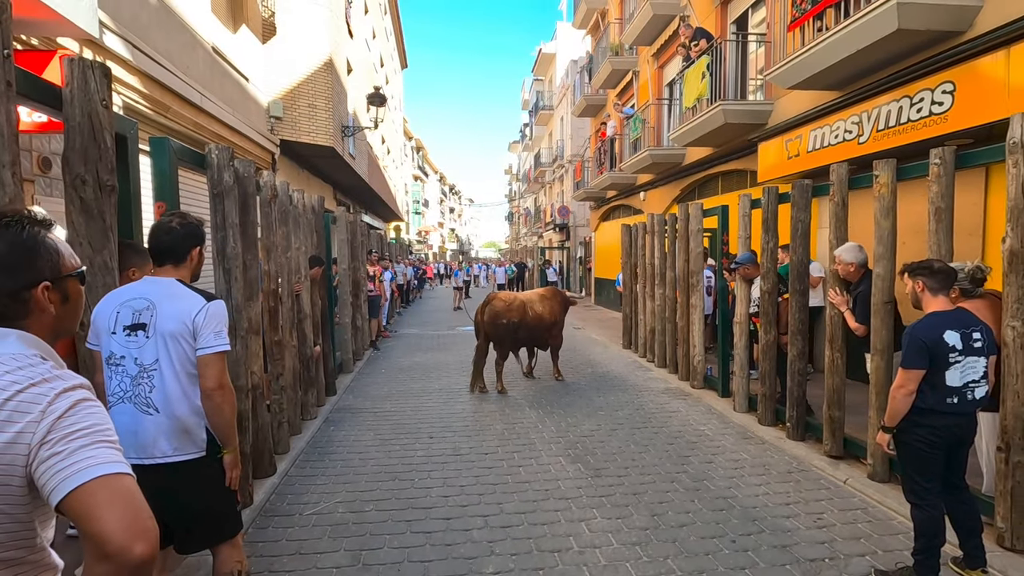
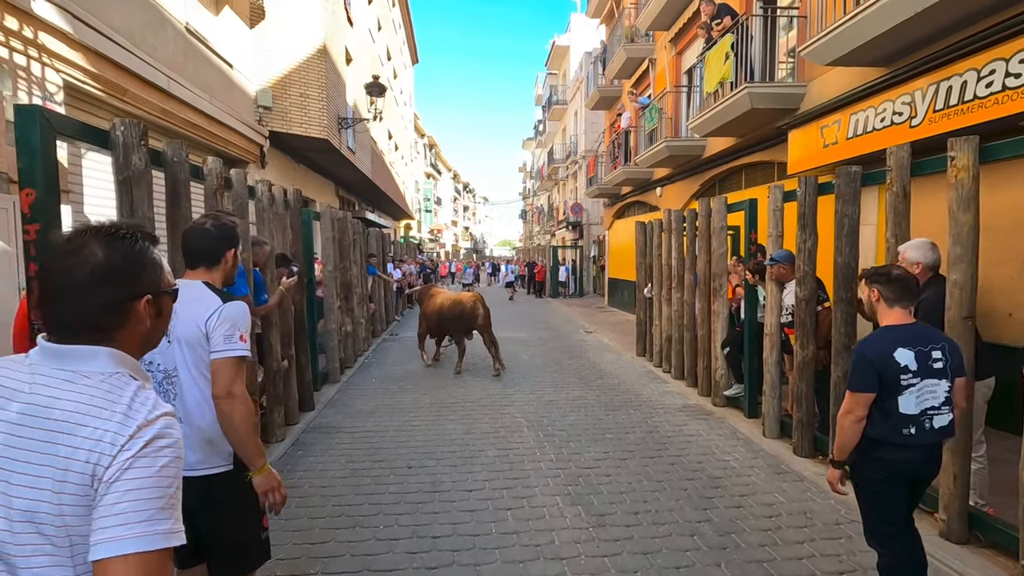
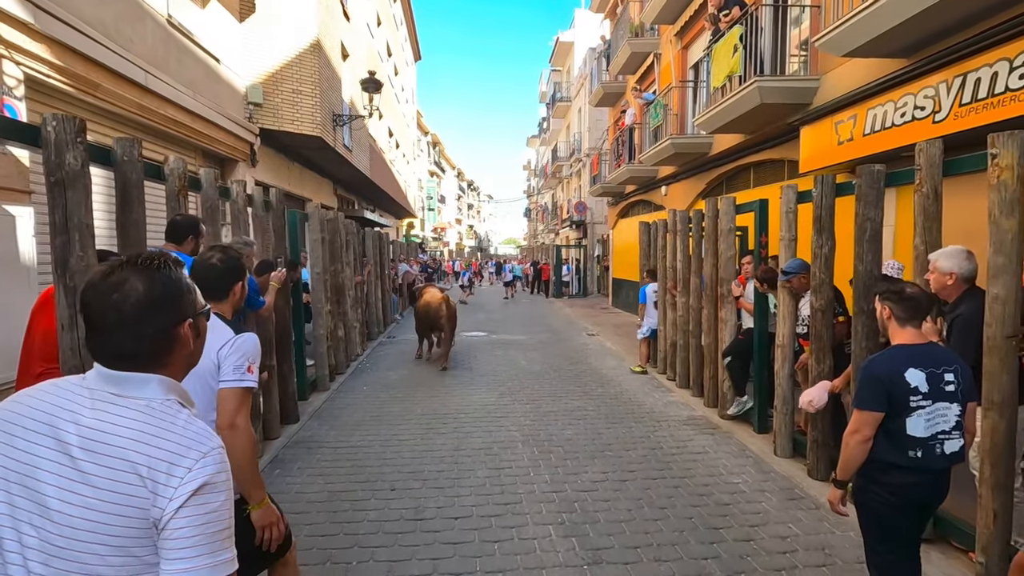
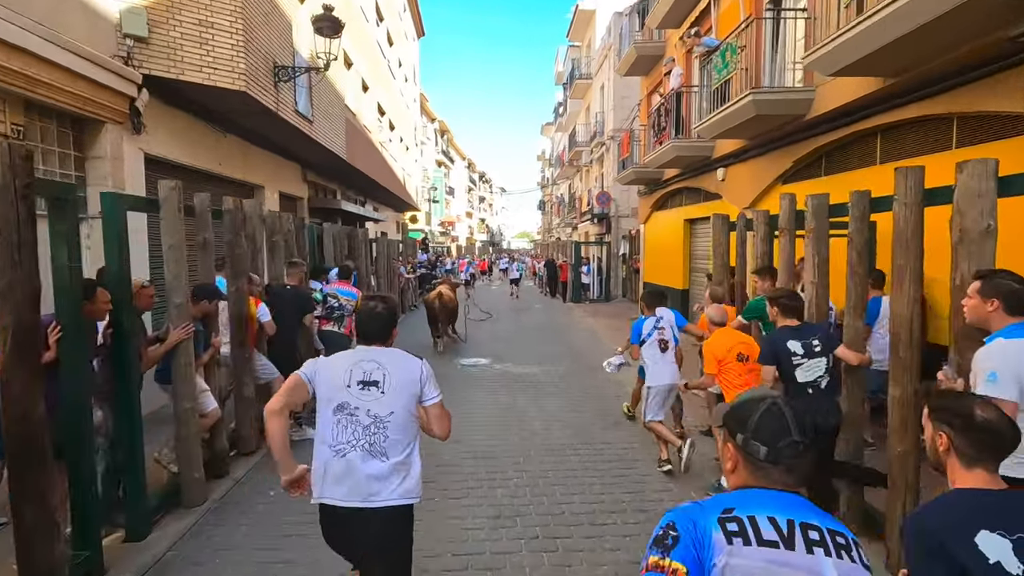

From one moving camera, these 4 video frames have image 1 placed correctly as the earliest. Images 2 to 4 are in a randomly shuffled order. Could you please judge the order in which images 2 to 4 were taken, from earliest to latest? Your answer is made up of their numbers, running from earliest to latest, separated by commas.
2, 3, 4
